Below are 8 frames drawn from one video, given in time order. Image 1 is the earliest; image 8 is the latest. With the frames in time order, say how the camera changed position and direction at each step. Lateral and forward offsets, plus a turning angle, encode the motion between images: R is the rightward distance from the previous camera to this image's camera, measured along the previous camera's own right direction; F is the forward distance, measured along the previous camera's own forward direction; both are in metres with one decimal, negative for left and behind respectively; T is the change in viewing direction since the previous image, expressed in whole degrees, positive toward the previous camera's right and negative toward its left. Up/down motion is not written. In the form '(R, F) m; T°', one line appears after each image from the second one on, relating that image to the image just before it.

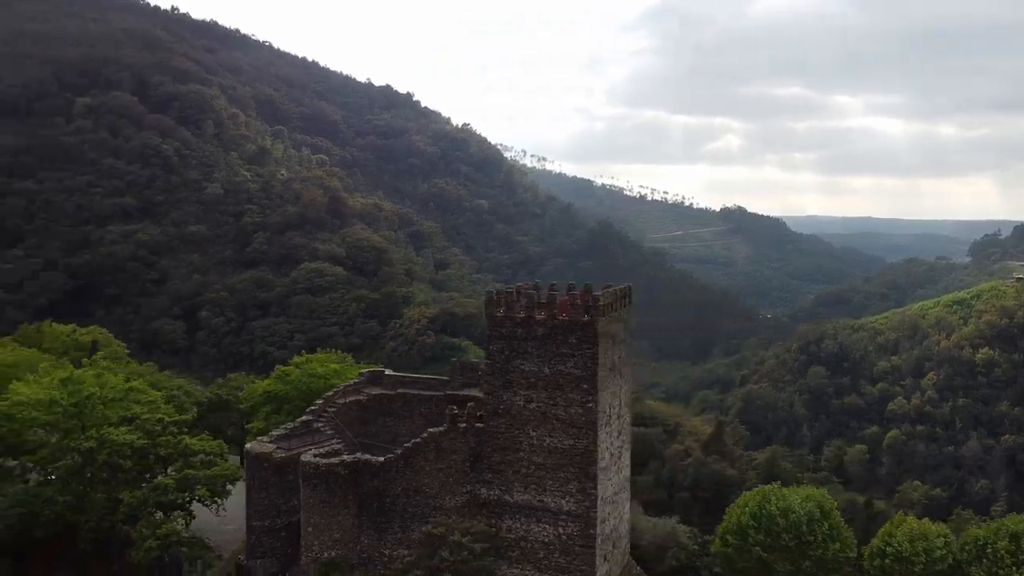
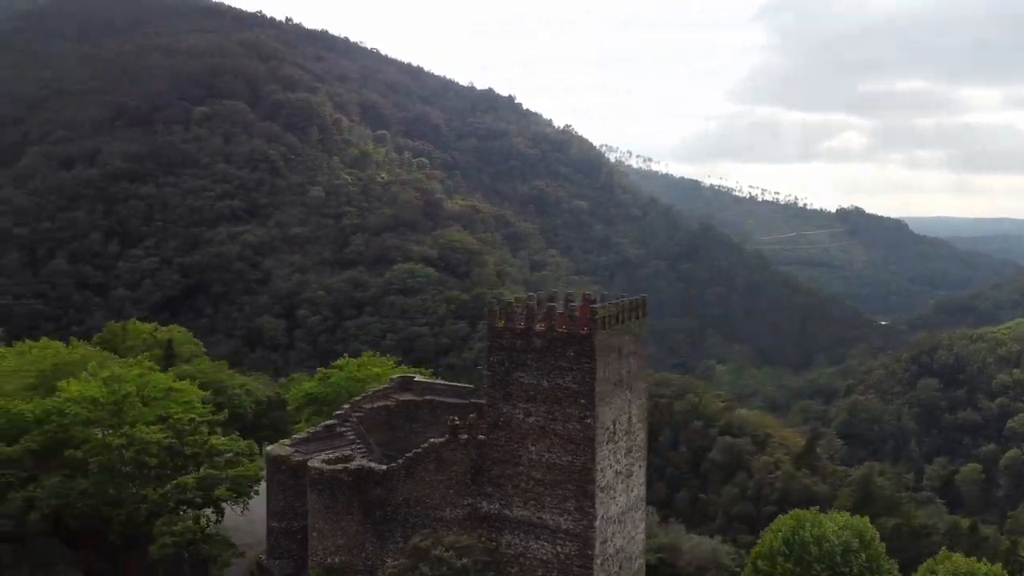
(+0.9, +0.2) m; -8°
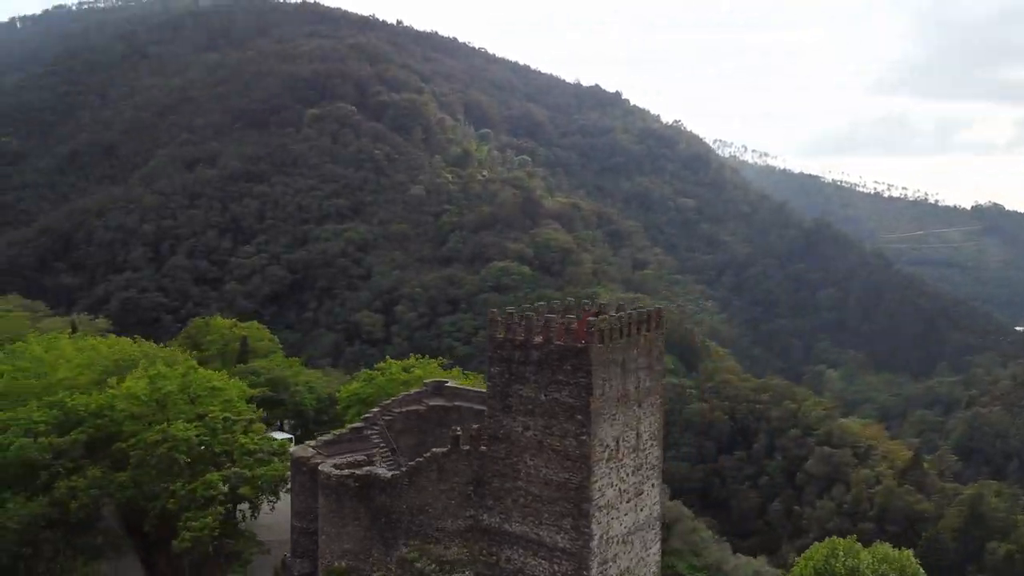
(+0.9, +0.2) m; -8°
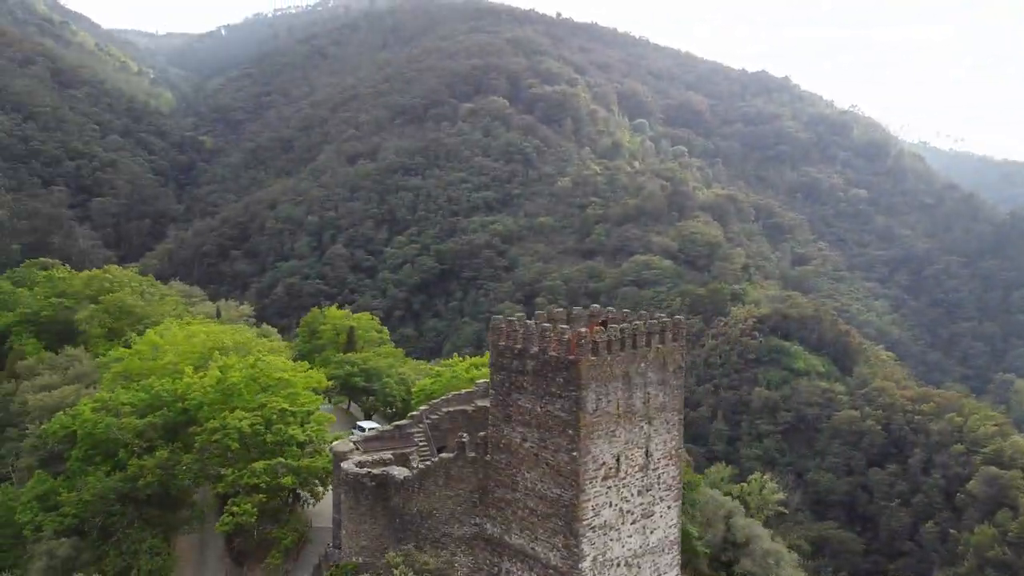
(+1.3, +0.3) m; -12°
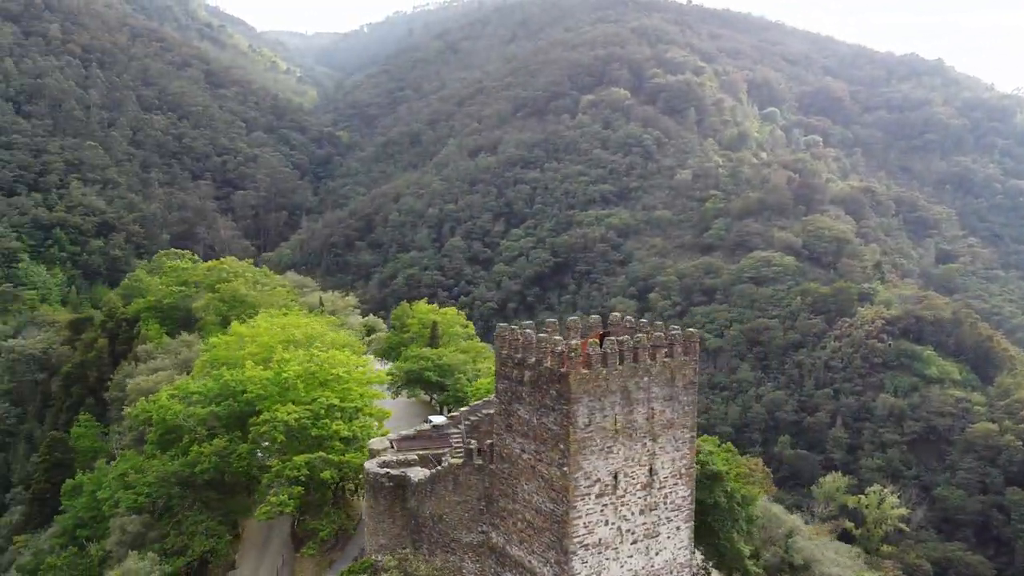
(+1.0, +0.2) m; -9°
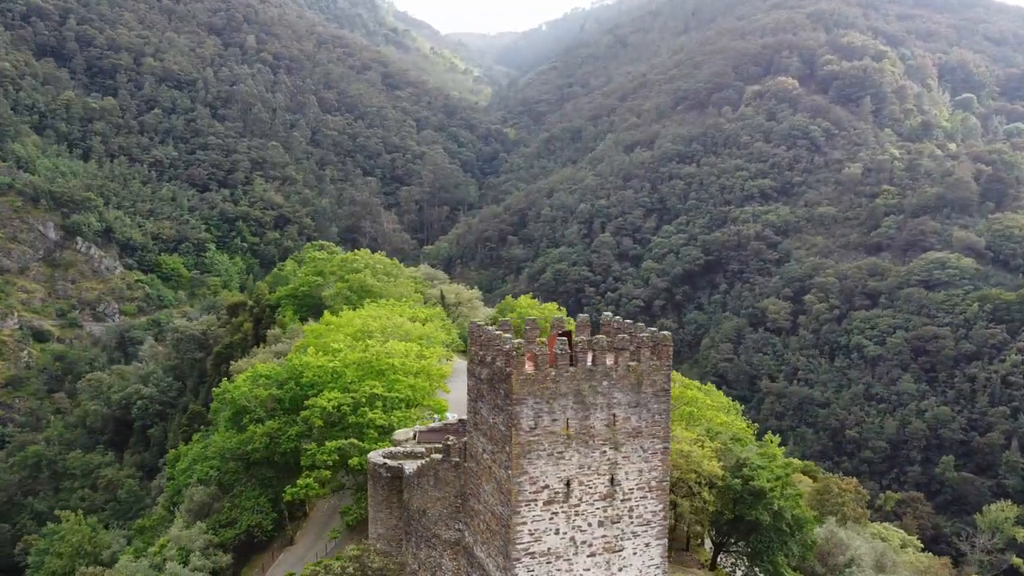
(+1.6, +0.3) m; -13°
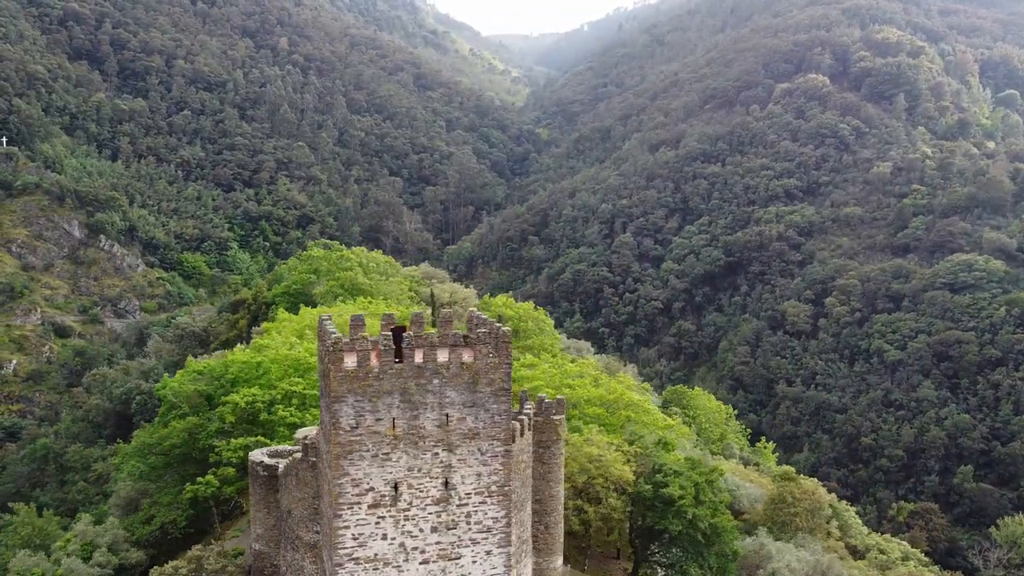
(+1.5, +0.3) m; -3°
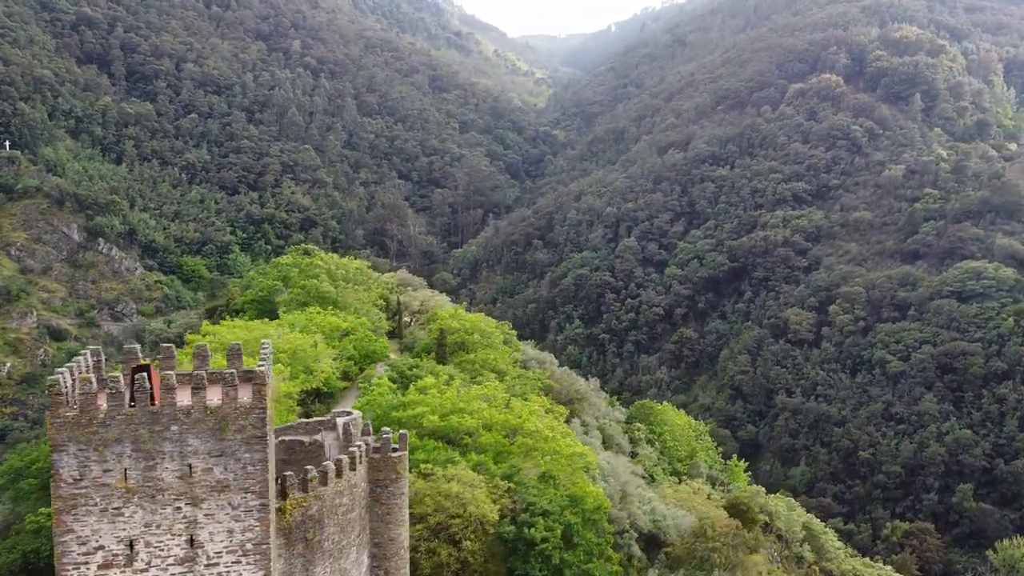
(+1.8, +0.7) m; -2°
